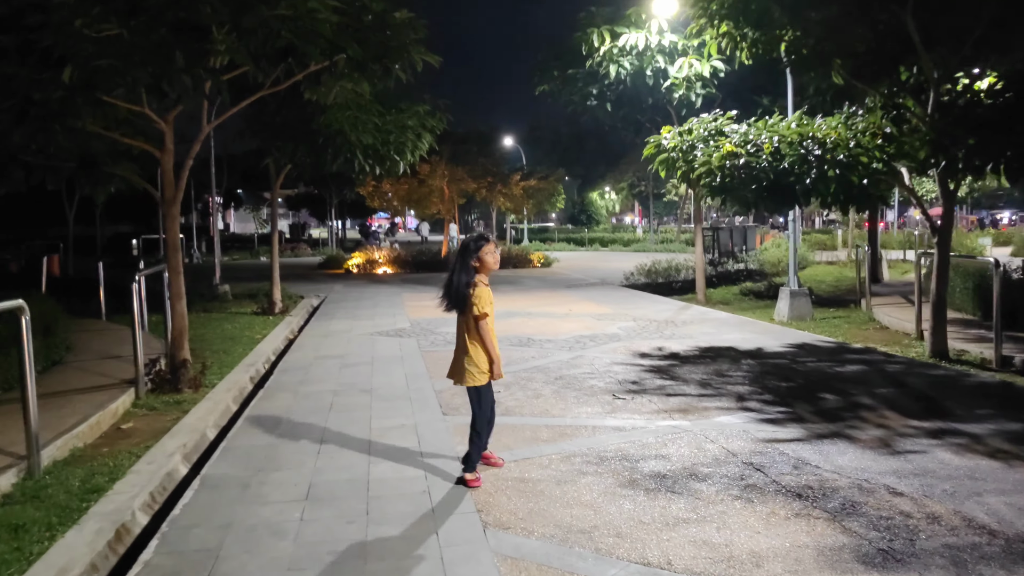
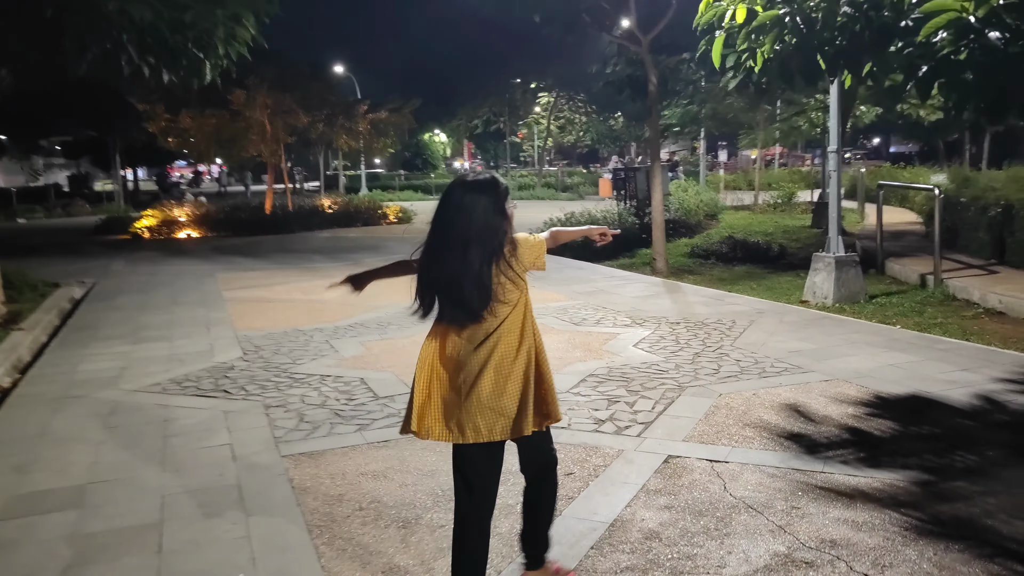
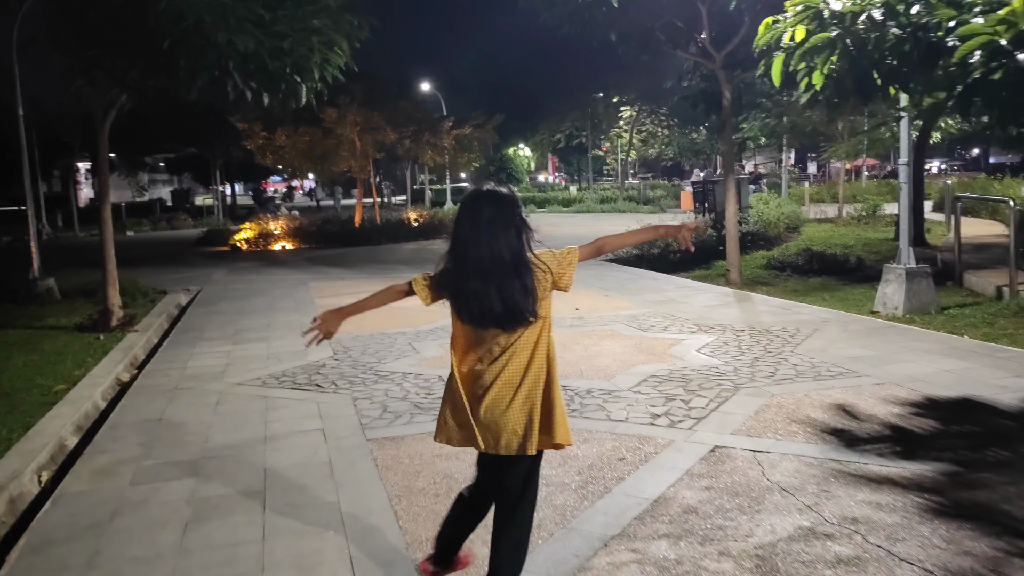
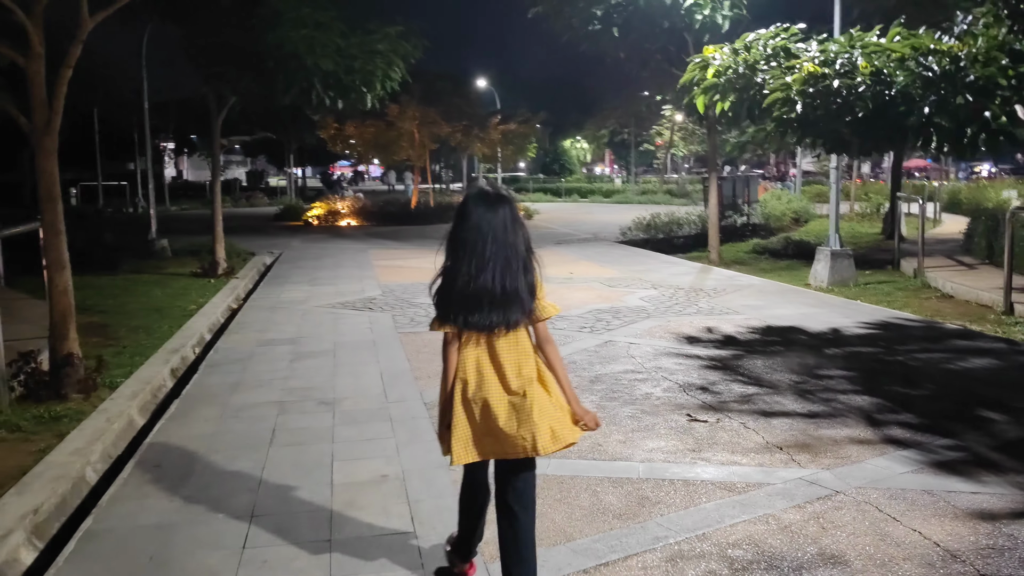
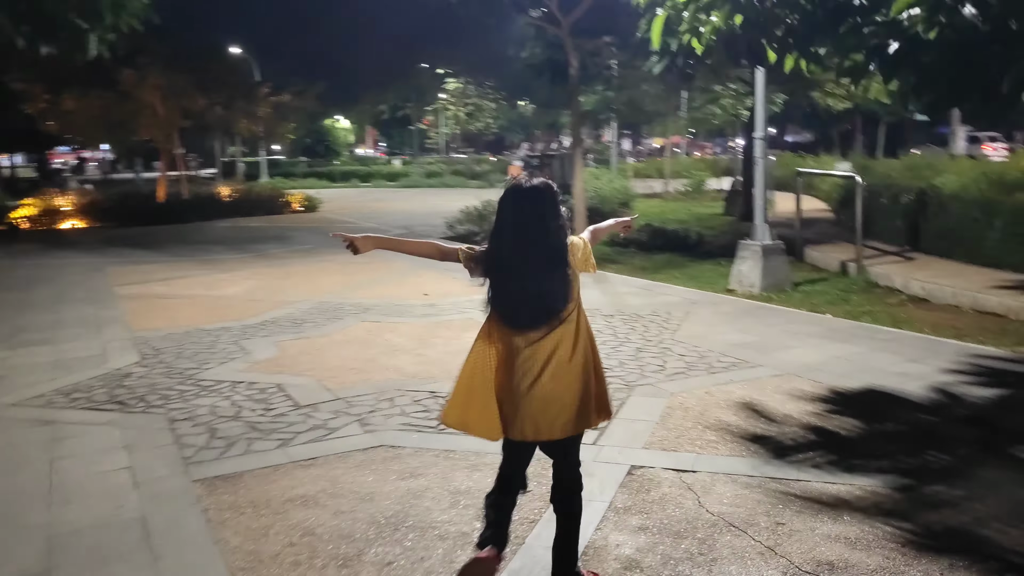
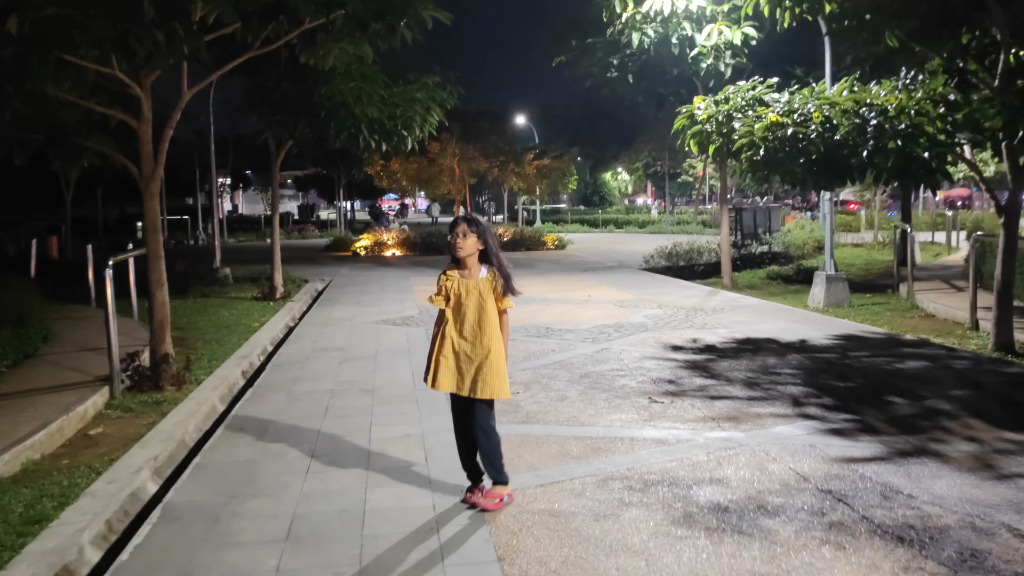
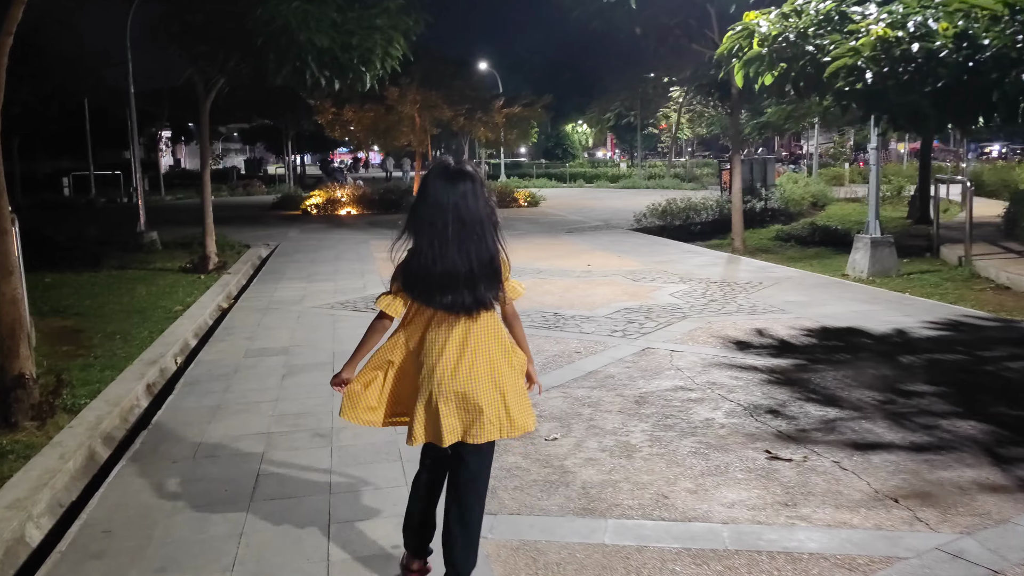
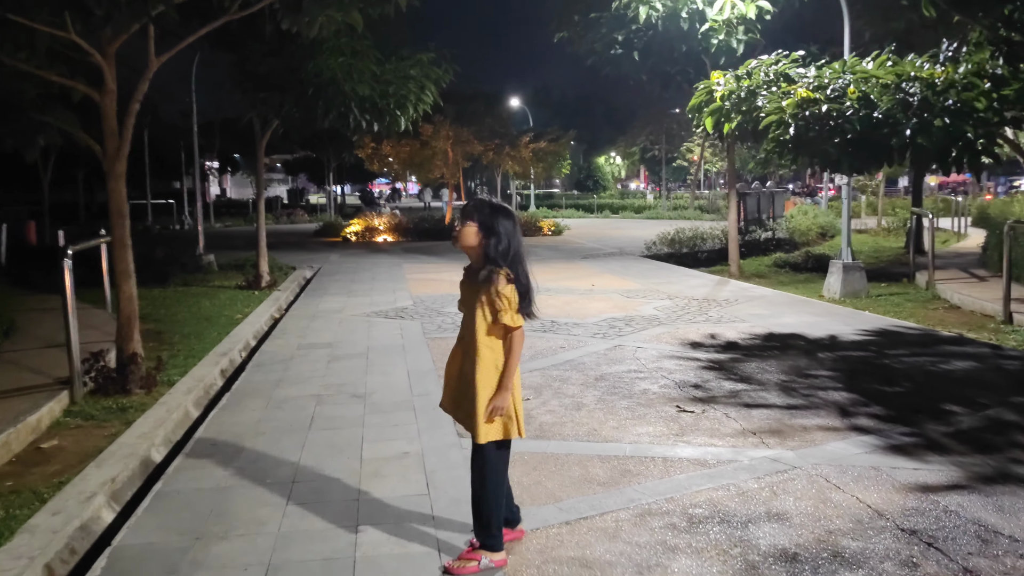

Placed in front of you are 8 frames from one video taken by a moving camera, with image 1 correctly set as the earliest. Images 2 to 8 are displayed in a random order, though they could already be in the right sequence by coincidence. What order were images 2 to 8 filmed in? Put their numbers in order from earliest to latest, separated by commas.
6, 8, 4, 7, 3, 2, 5
